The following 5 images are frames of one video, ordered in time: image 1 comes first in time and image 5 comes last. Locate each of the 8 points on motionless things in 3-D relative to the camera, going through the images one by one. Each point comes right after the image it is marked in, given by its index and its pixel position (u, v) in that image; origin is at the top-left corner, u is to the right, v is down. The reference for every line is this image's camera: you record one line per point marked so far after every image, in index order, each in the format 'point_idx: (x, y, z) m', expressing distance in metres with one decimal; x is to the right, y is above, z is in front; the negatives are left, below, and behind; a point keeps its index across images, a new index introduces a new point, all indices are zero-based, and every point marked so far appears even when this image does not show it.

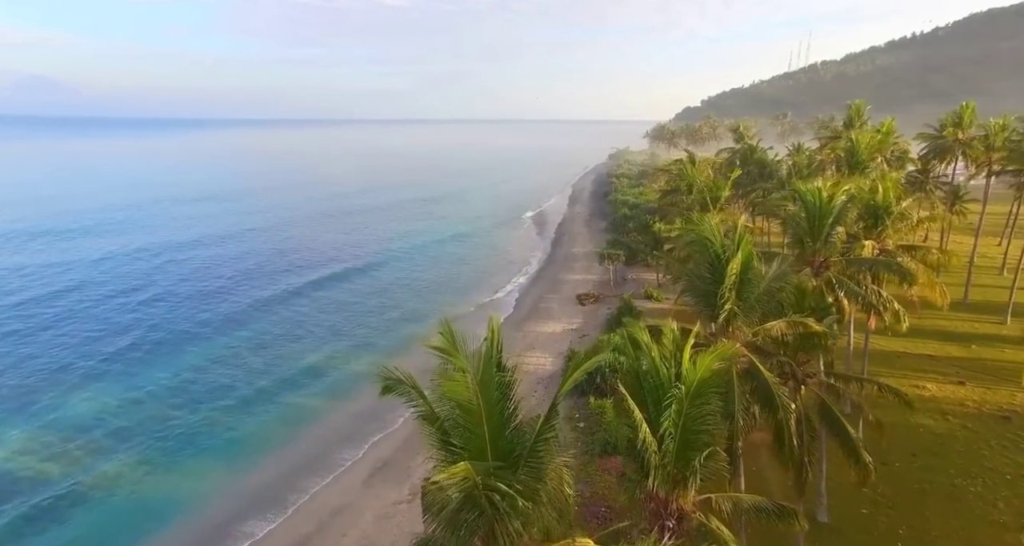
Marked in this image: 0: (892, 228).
0: (+12.8, +1.5, +18.8) m
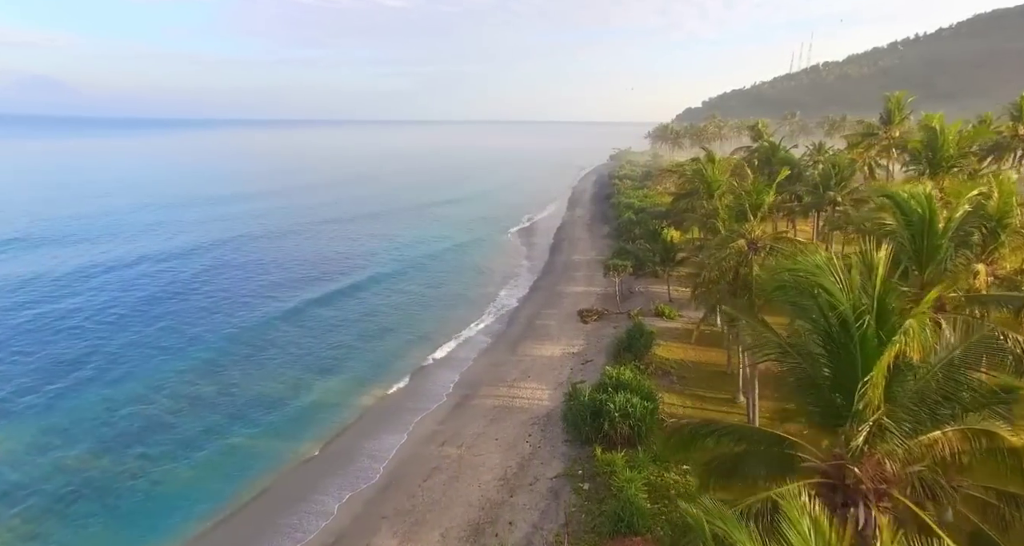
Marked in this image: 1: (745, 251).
0: (+12.4, +0.6, +13.9) m
1: (+8.2, +0.8, +19.4) m
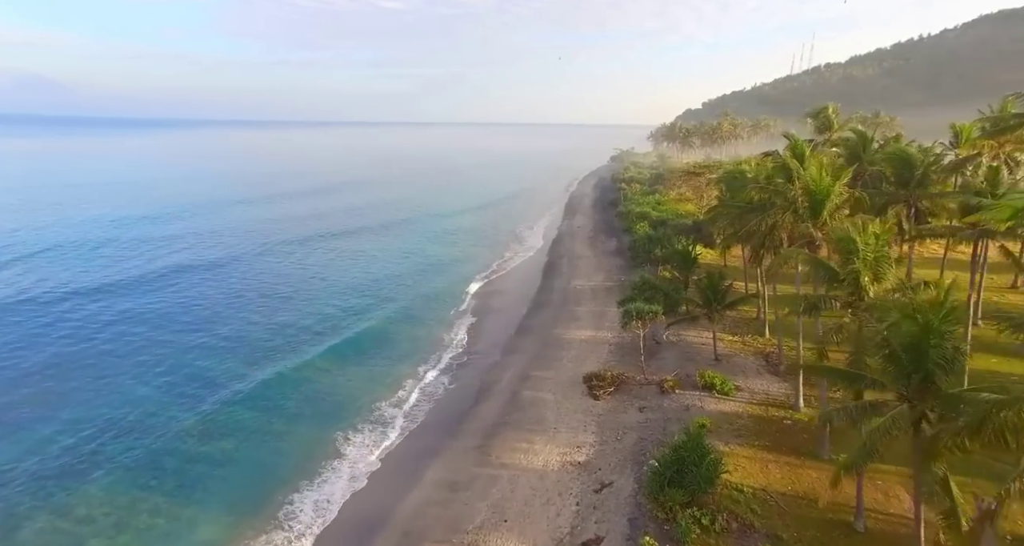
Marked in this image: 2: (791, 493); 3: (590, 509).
0: (+11.4, -1.6, +1.2) m
1: (+7.1, -1.5, +6.7) m
2: (+8.9, -7.0, +17.7) m
3: (+2.6, -7.7, +18.3) m
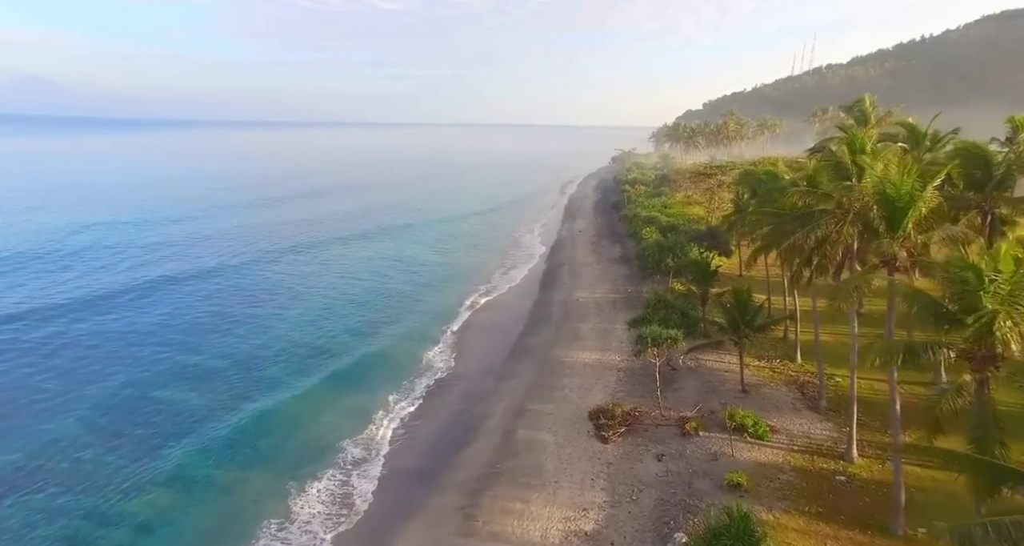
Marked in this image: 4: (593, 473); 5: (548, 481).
0: (+11.1, -2.3, -2.9) m
1: (+6.9, -2.2, +2.6) m
2: (+8.7, -7.8, +13.6) m
3: (+2.3, -8.4, +14.2) m
4: (+2.9, -7.1, +19.9) m
5: (+1.3, -7.2, +19.7) m
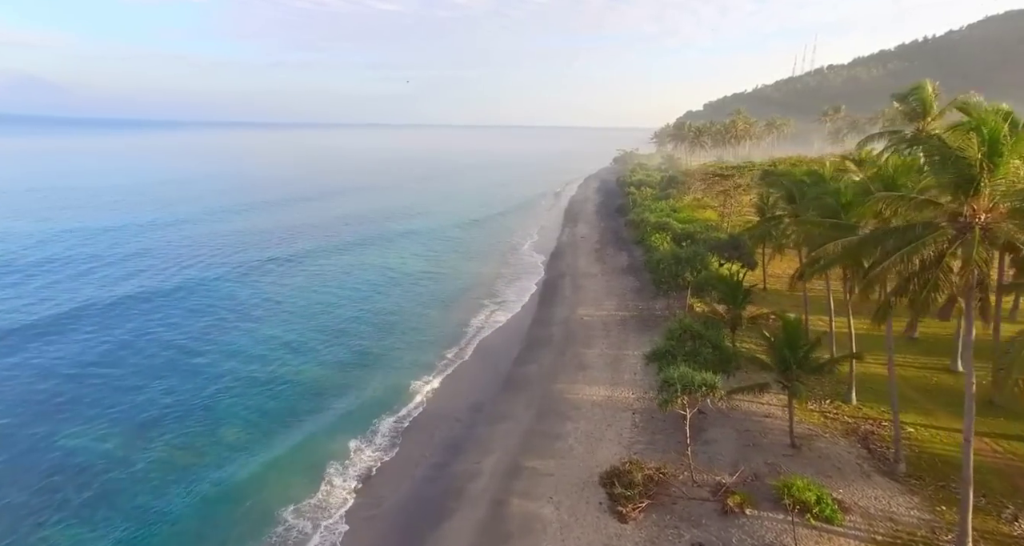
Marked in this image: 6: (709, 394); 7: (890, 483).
0: (+10.9, -3.1, -7.9) m
1: (+6.6, -3.0, -2.4) m
2: (+8.4, -8.6, +8.6) m
3: (+2.0, -9.2, +9.2) m
4: (+2.7, -7.9, +14.9) m
5: (+1.0, -8.1, +14.7) m
6: (+6.6, -3.9, +19.9) m
7: (+11.7, -6.5, +17.2) m
